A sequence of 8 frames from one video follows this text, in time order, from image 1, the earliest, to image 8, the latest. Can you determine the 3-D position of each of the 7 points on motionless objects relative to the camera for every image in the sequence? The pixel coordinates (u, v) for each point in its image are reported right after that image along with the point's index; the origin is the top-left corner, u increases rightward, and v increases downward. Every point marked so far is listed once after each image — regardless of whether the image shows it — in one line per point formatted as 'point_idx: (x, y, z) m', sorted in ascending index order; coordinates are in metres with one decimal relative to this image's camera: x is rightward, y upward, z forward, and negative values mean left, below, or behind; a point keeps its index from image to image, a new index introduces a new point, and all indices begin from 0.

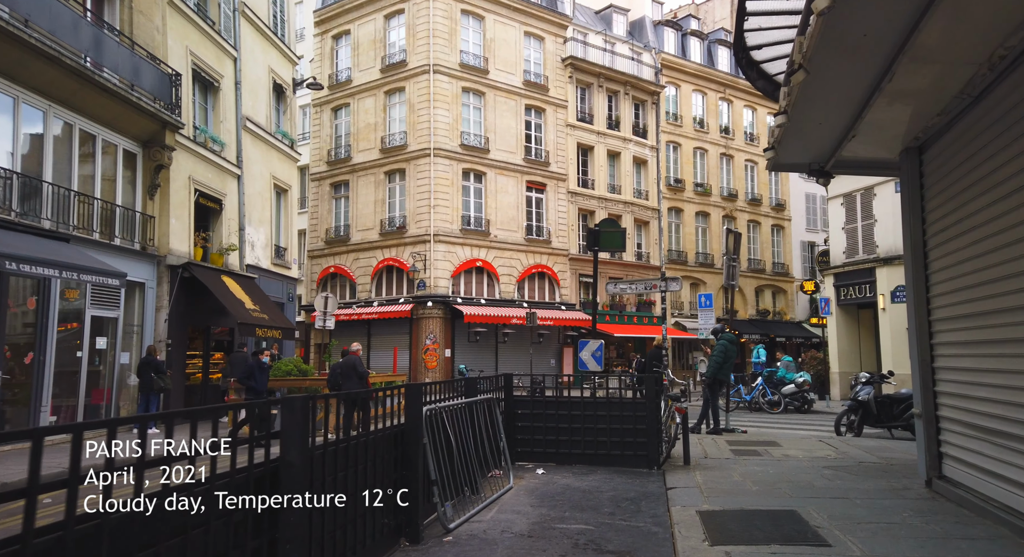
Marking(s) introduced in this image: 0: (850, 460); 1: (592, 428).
0: (+4.0, -2.2, +8.8) m
1: (+0.9, -1.7, +8.2) m
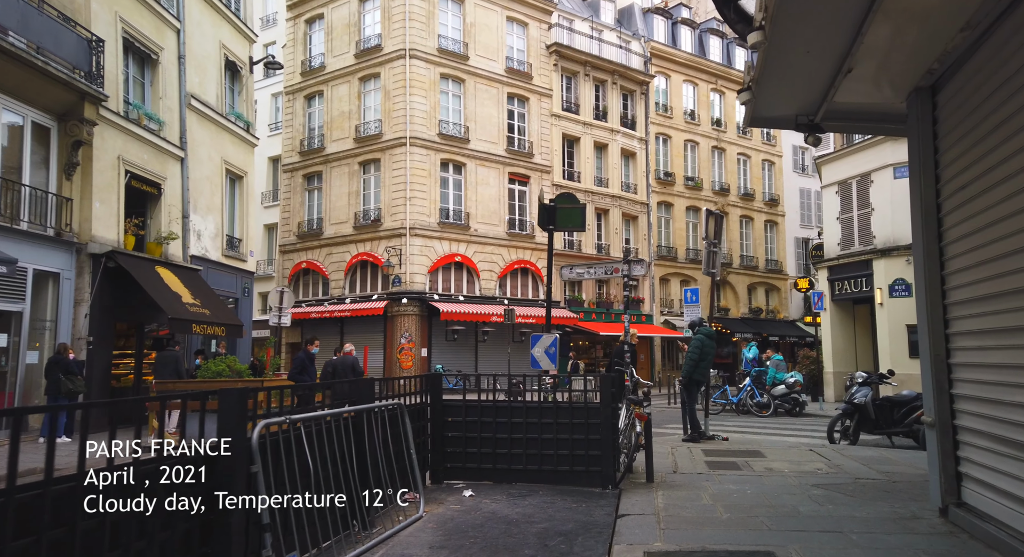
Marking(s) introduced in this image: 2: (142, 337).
0: (+3.4, -2.0, +7.4) m
1: (+0.2, -1.5, +6.9) m
2: (-7.3, -1.2, +14.4) m
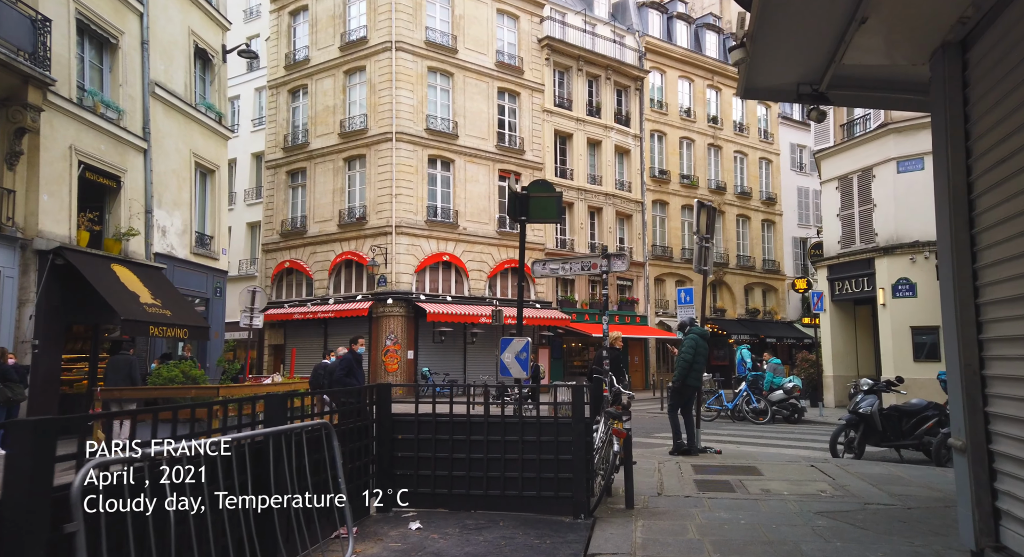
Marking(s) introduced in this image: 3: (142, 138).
0: (+3.0, -2.0, +6.5) m
1: (-0.1, -1.5, +6.0) m
2: (-7.7, -1.1, +13.5) m
3: (-7.6, +2.9, +14.9) m
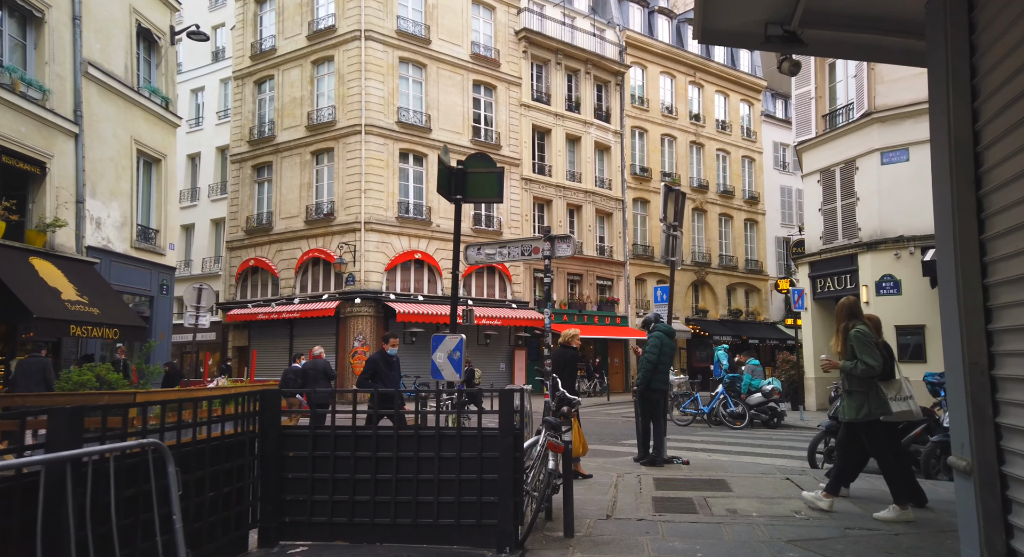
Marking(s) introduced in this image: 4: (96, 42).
0: (+2.4, -1.9, +5.6) m
1: (-0.7, -1.4, +5.0) m
2: (-8.4, -1.0, +12.3) m
3: (-8.3, +3.0, +13.8) m
4: (-8.4, +4.7, +14.6) m
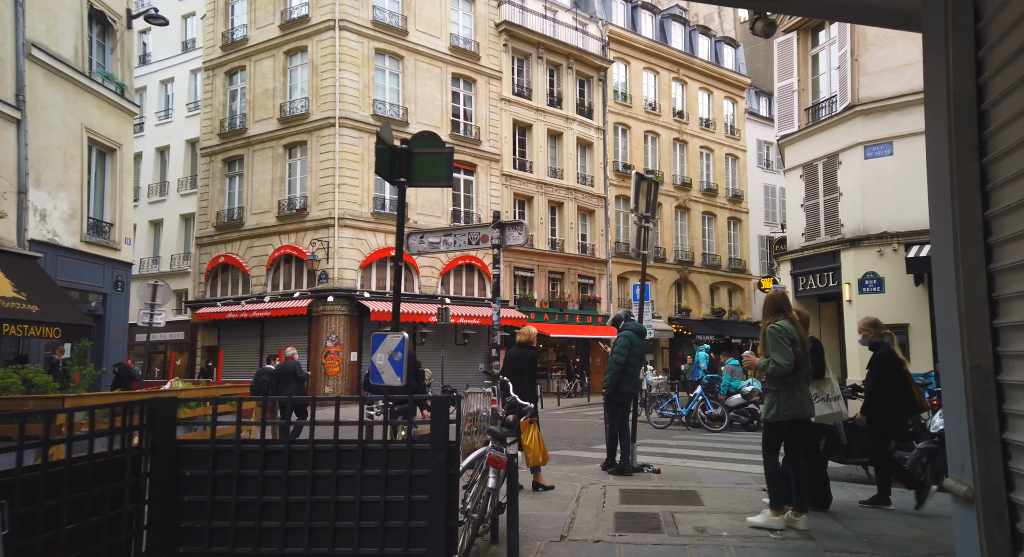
0: (+2.0, -1.8, +5.0) m
1: (-1.1, -1.3, +4.3) m
2: (-9.0, -0.9, +11.5) m
3: (-8.9, +3.1, +13.0) m
4: (-8.9, +4.8, +13.8) m
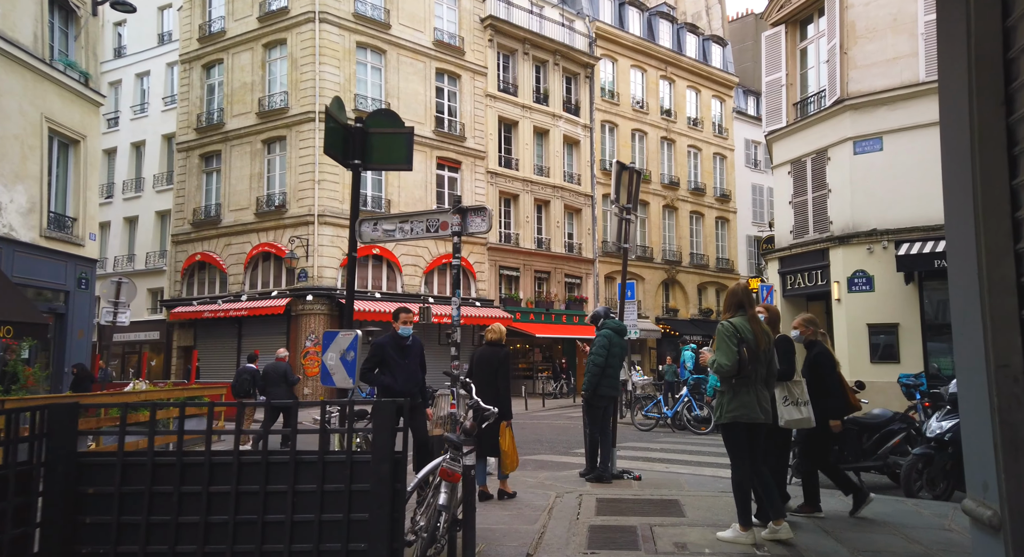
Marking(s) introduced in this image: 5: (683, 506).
0: (+1.7, -1.8, +4.5) m
1: (-1.3, -1.3, +3.8) m
2: (-9.3, -0.9, +10.9) m
3: (-9.3, +3.1, +12.4) m
4: (-9.3, +4.9, +13.1) m
5: (+1.5, -2.0, +6.5) m
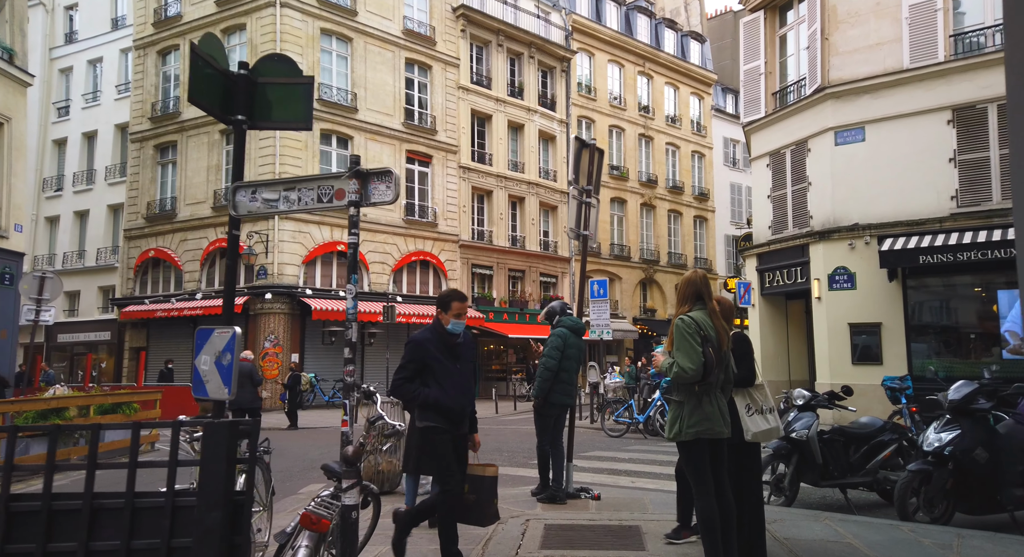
0: (+1.3, -1.7, +3.5) m
1: (-1.8, -1.2, +2.7) m
2: (-10.0, -0.8, +9.6) m
3: (-9.9, +3.2, +11.1) m
4: (-10.0, +5.0, +11.9) m
5: (+1.0, -1.9, +5.5) m
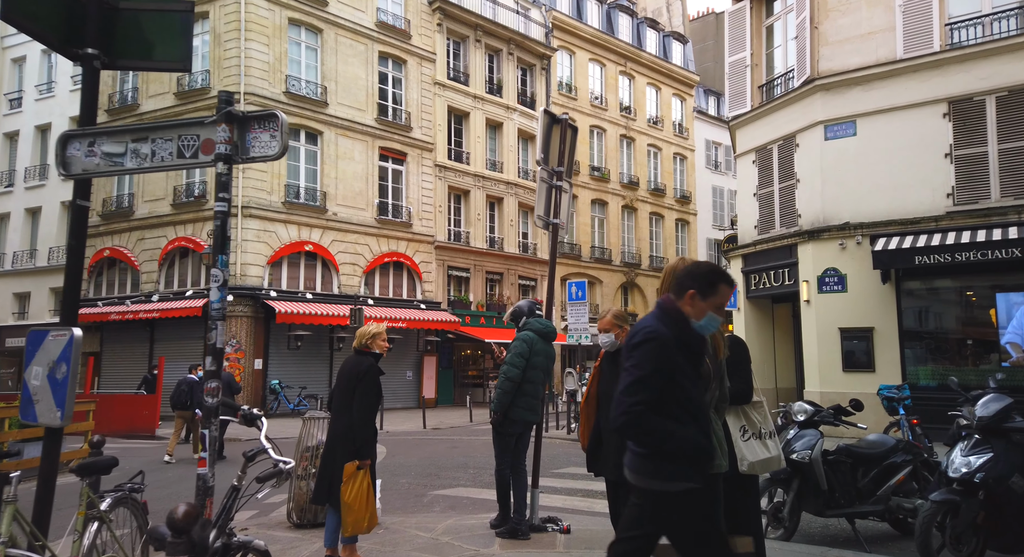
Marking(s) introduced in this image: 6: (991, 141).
0: (+1.0, -1.6, +2.5) m
1: (-2.1, -1.1, +1.6) m
2: (-10.4, -0.7, +8.3) m
3: (-10.4, +3.3, +9.8) m
4: (-10.5, +5.0, +10.6) m
5: (+0.7, -1.9, +4.5) m
6: (+9.1, +2.6, +13.8) m
